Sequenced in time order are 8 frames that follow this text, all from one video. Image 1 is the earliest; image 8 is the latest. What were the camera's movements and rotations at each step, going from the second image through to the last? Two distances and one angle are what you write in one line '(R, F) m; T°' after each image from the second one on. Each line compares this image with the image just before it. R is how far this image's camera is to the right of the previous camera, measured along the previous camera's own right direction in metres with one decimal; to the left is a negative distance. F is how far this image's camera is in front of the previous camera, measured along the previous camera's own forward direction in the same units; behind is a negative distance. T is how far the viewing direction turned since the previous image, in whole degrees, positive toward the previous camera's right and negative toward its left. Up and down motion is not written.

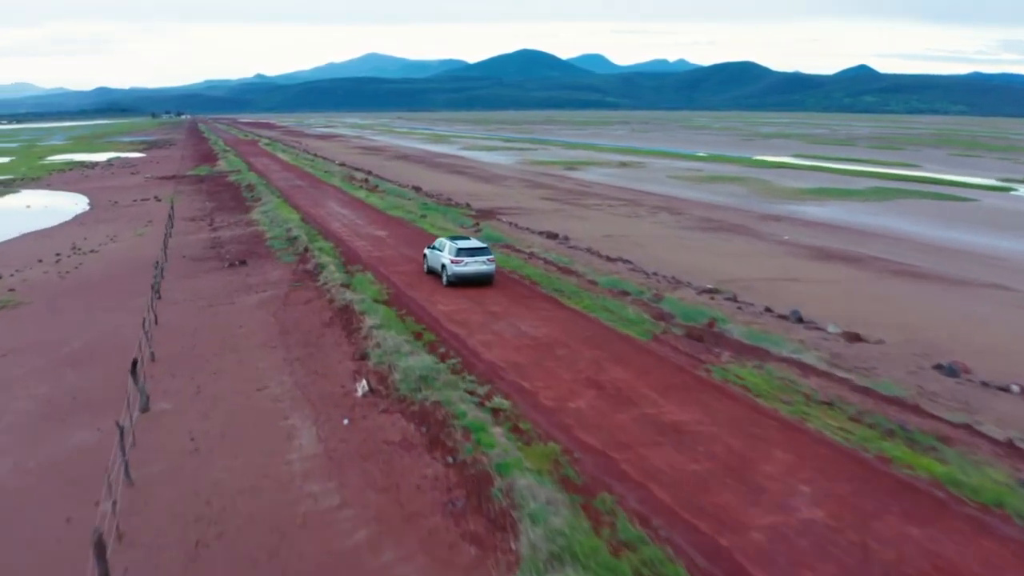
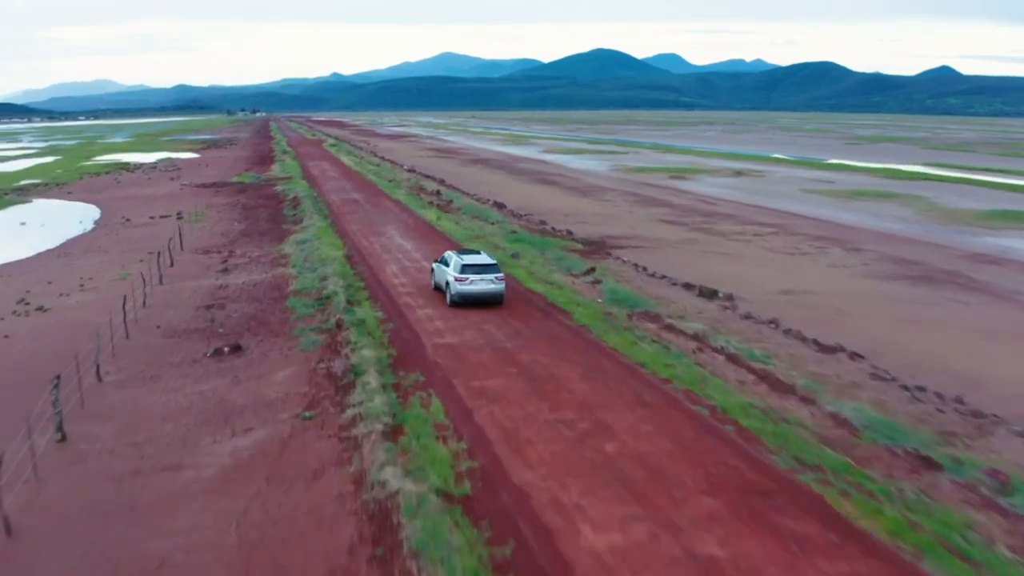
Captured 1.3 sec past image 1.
(-2.1, +15.1) m; -4°
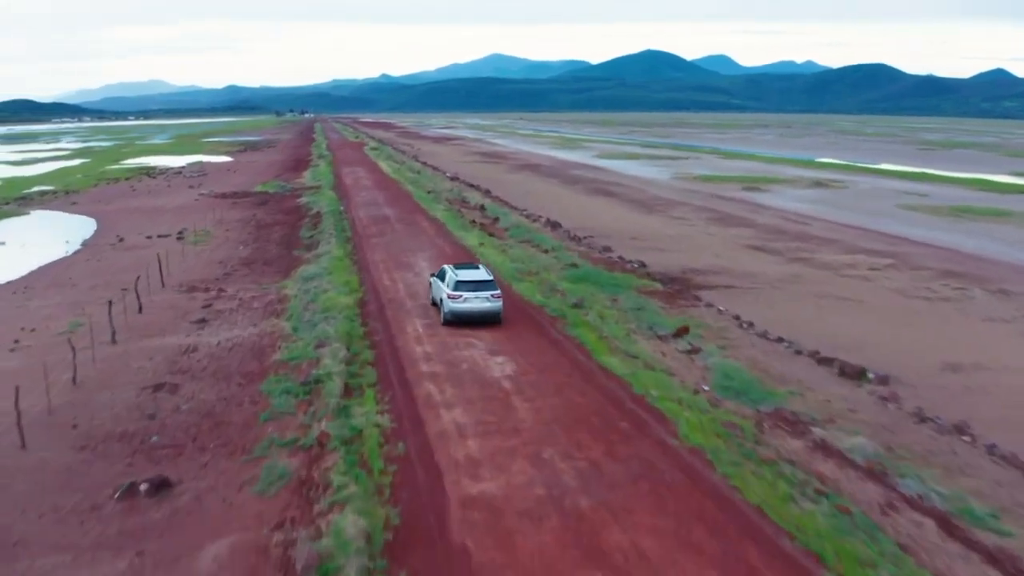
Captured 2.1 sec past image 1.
(-0.5, +8.8) m; -3°
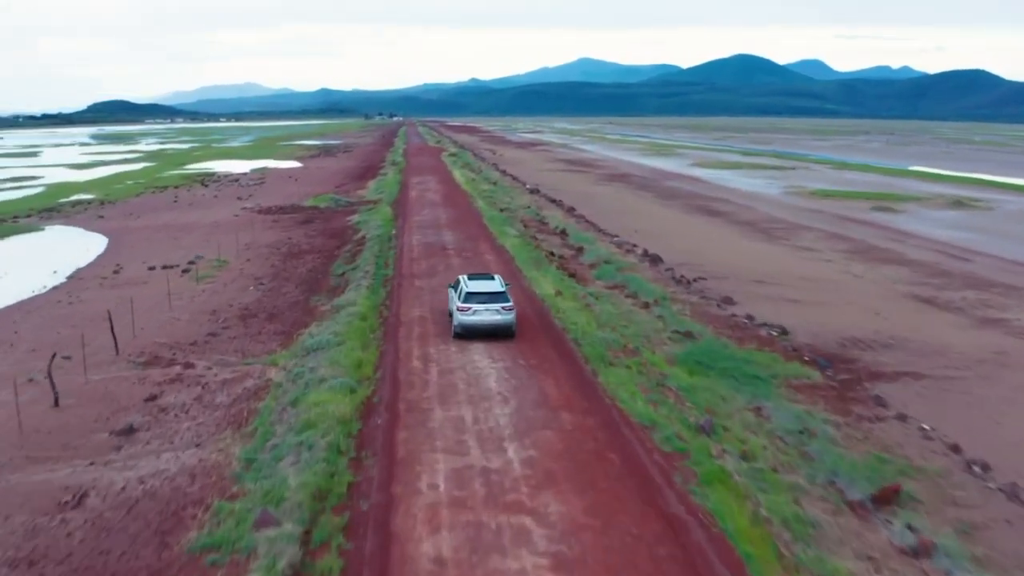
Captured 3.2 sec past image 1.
(-0.1, +10.2) m; -5°
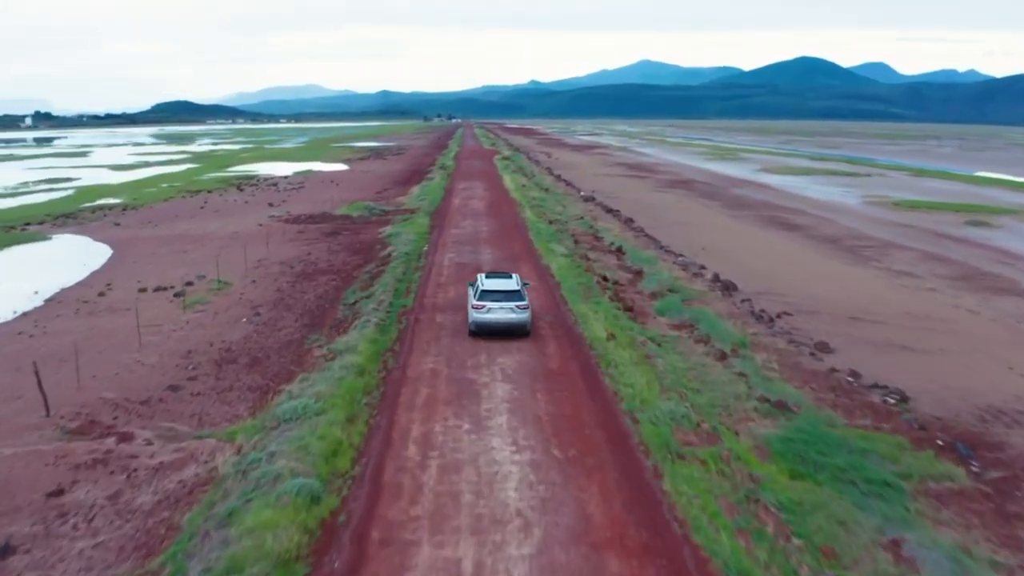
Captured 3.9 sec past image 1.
(+0.4, +5.8) m; -3°
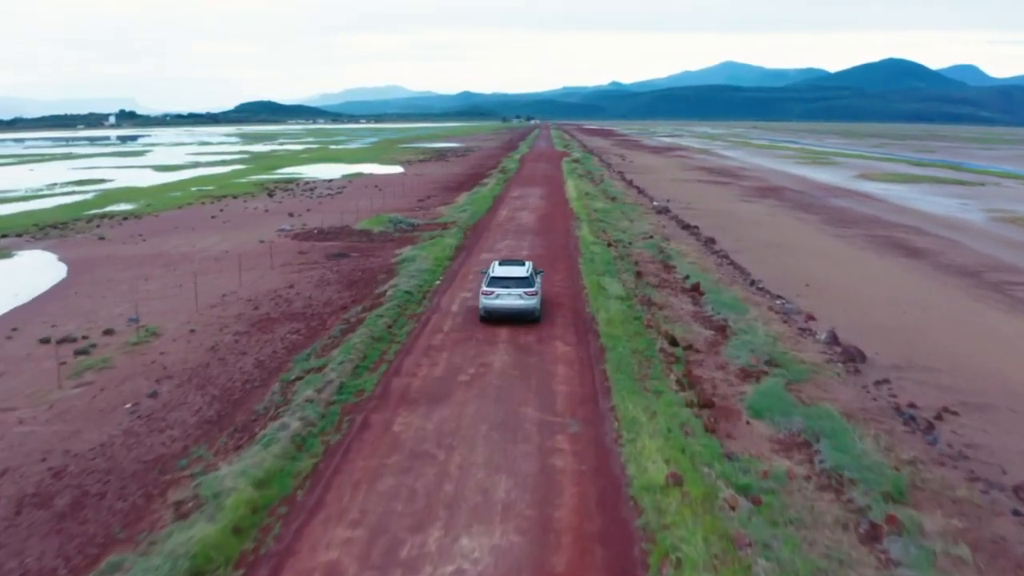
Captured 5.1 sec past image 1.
(+1.1, +9.6) m; -4°
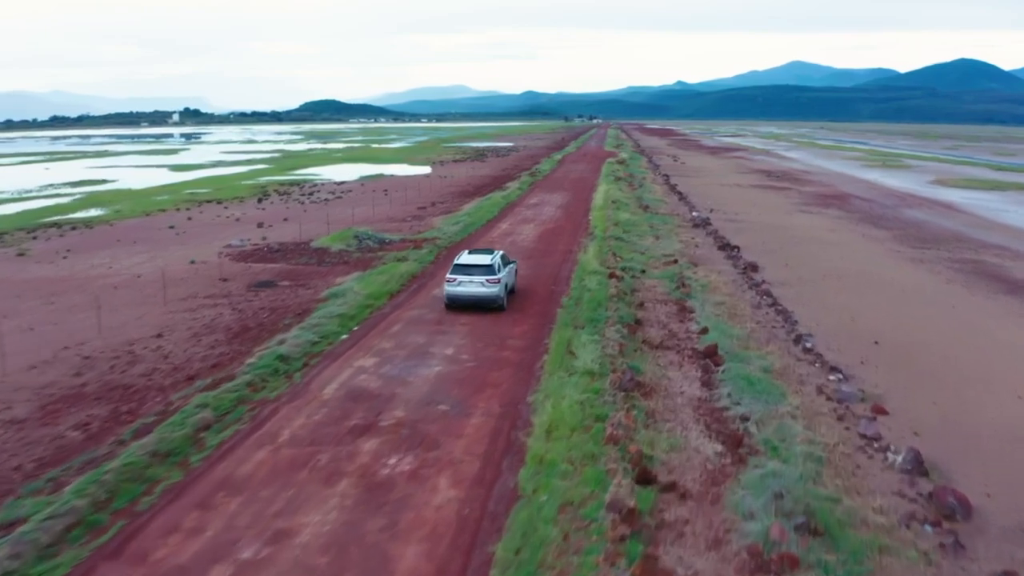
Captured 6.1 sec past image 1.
(+2.6, +8.8) m; -4°
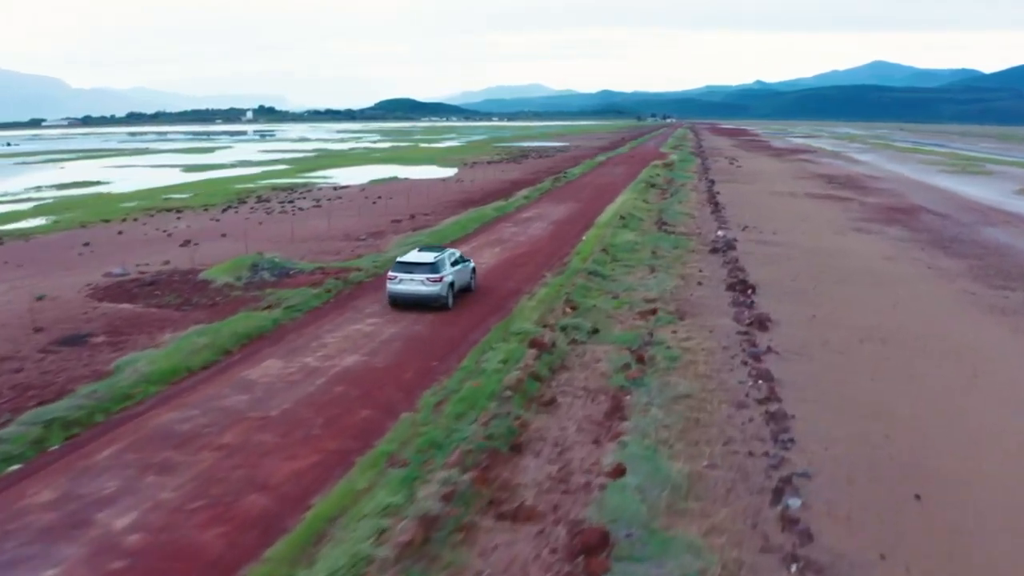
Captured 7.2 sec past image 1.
(+3.7, +8.9) m; -4°
